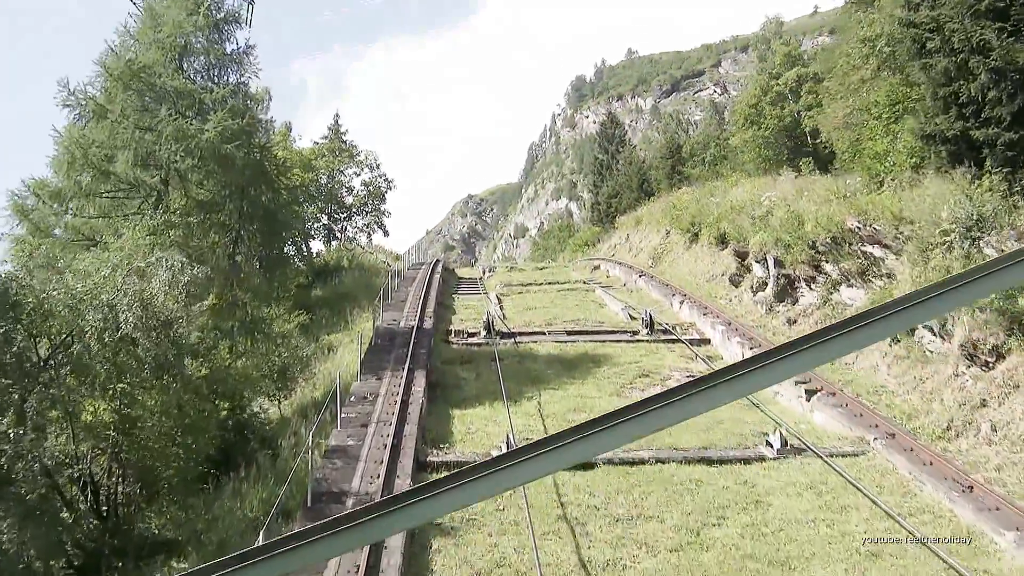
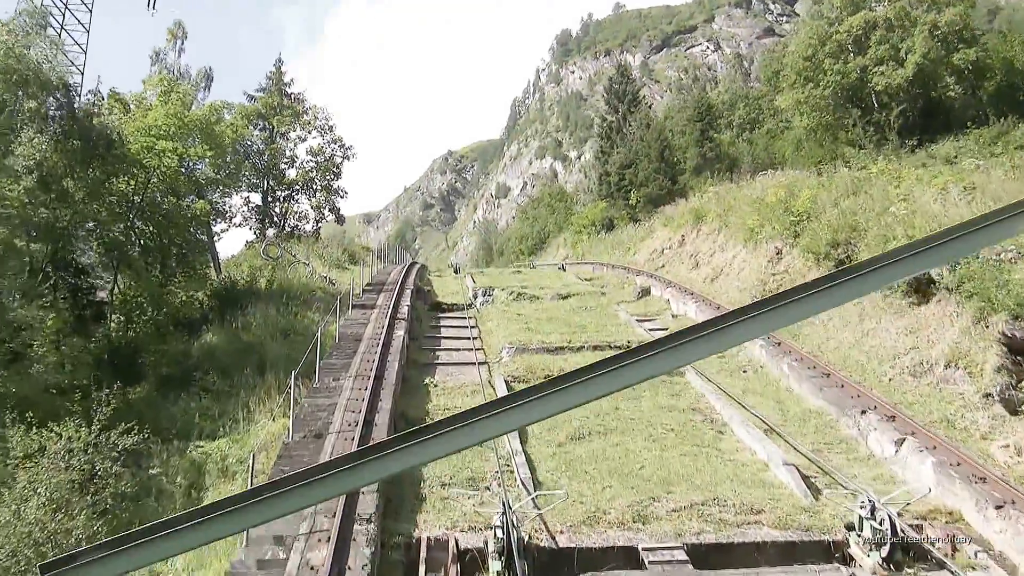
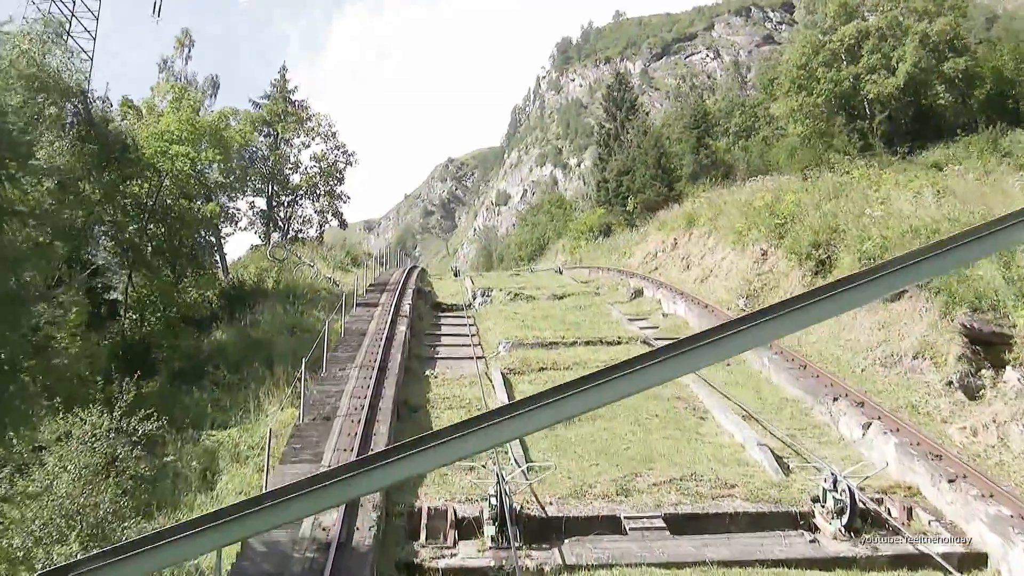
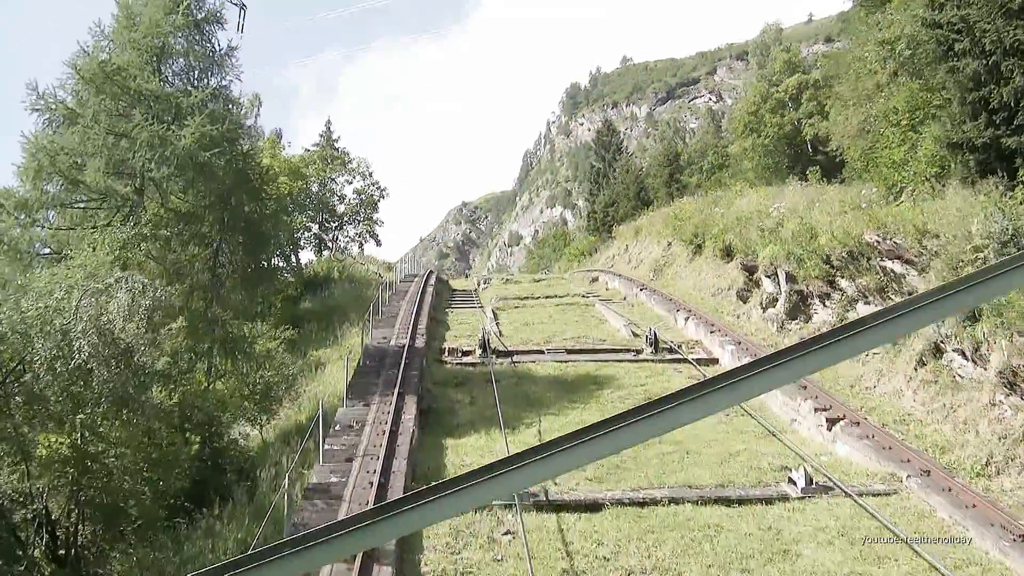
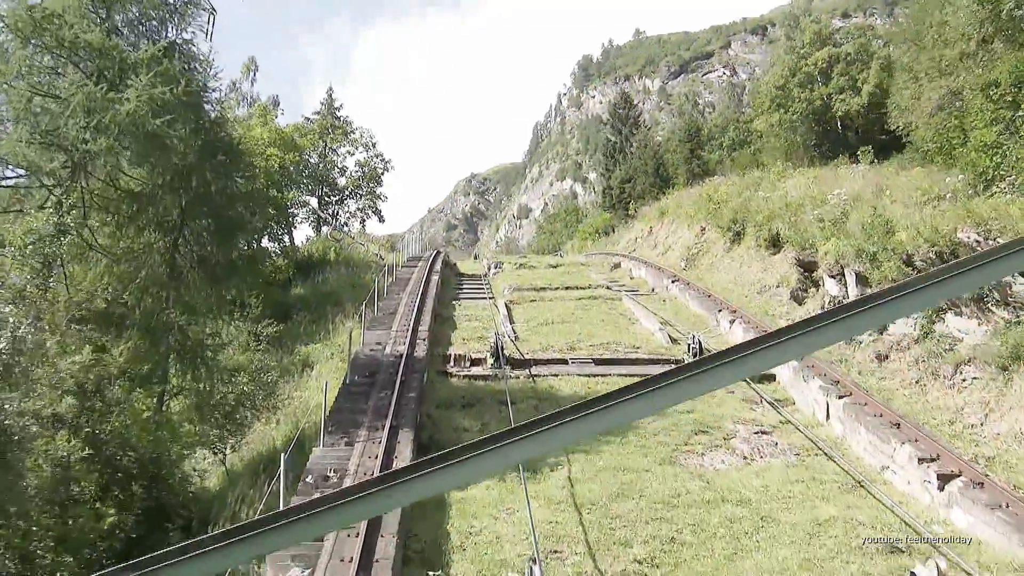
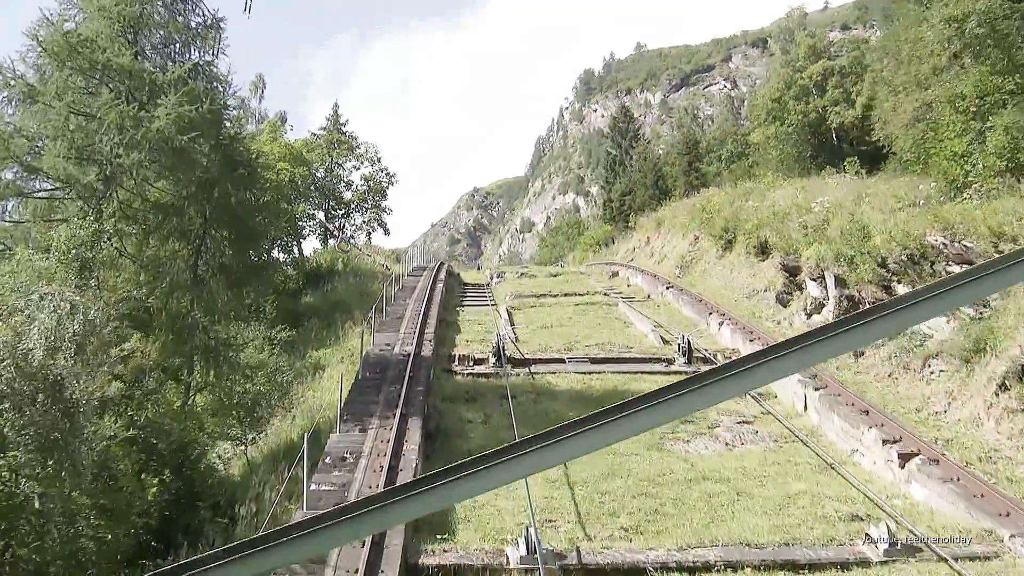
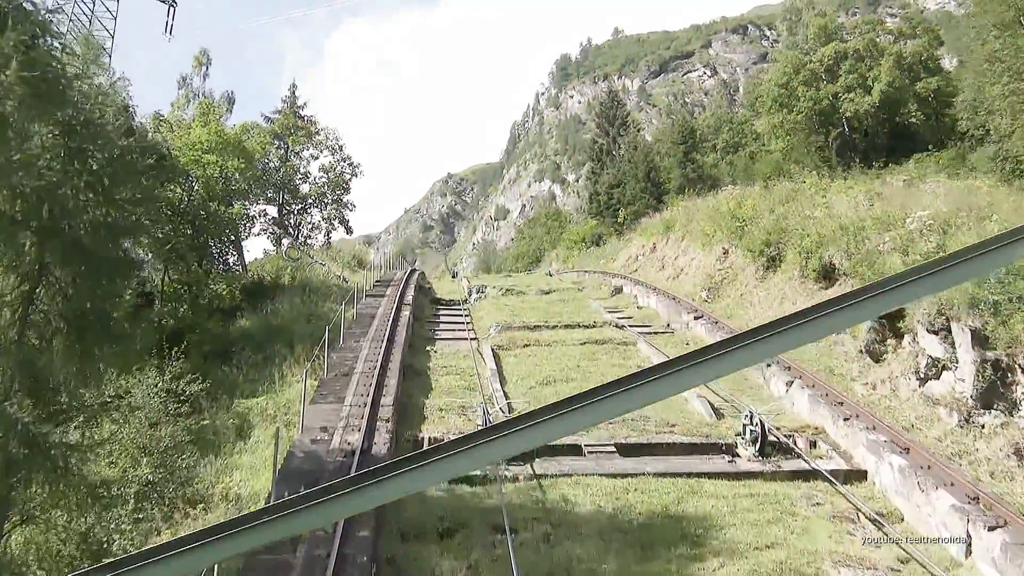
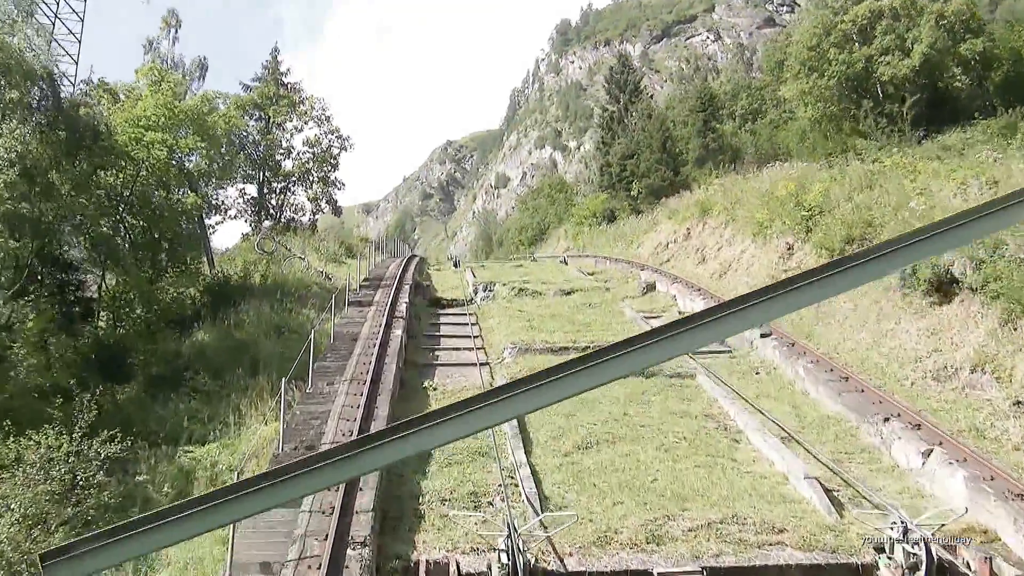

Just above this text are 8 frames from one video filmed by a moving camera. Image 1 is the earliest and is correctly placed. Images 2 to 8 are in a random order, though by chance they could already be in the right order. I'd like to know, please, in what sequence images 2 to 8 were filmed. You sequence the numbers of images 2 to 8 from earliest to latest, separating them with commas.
4, 6, 5, 7, 3, 2, 8
